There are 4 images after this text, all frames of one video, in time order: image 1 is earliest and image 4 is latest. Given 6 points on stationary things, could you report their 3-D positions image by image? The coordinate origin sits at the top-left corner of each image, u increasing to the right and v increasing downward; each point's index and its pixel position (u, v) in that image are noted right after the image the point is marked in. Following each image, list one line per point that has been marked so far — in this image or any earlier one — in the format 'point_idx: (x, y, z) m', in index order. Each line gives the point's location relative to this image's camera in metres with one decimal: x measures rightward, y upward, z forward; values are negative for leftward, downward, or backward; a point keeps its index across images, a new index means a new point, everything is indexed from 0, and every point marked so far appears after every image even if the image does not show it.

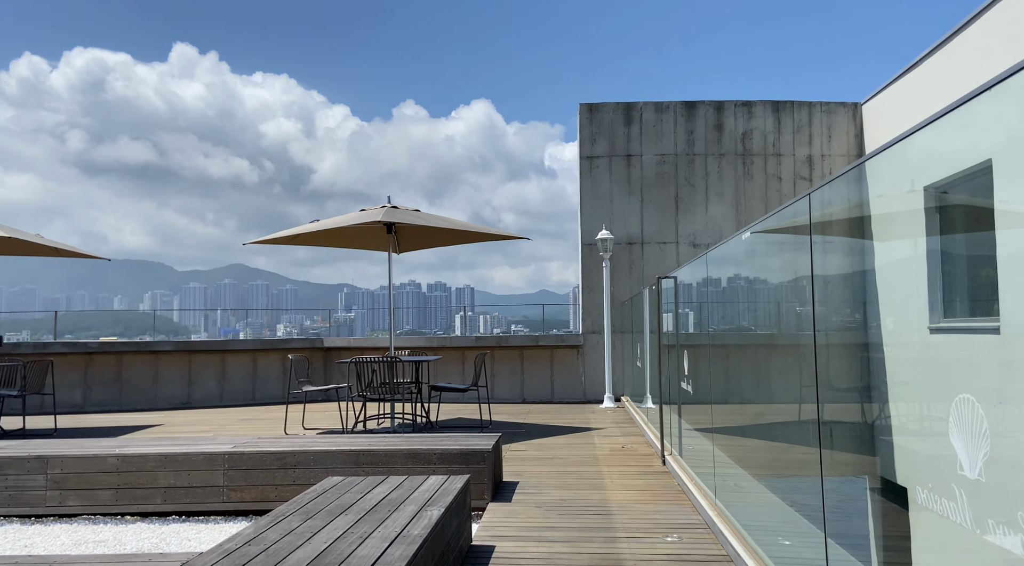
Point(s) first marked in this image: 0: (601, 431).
0: (+0.8, -1.4, +7.6) m
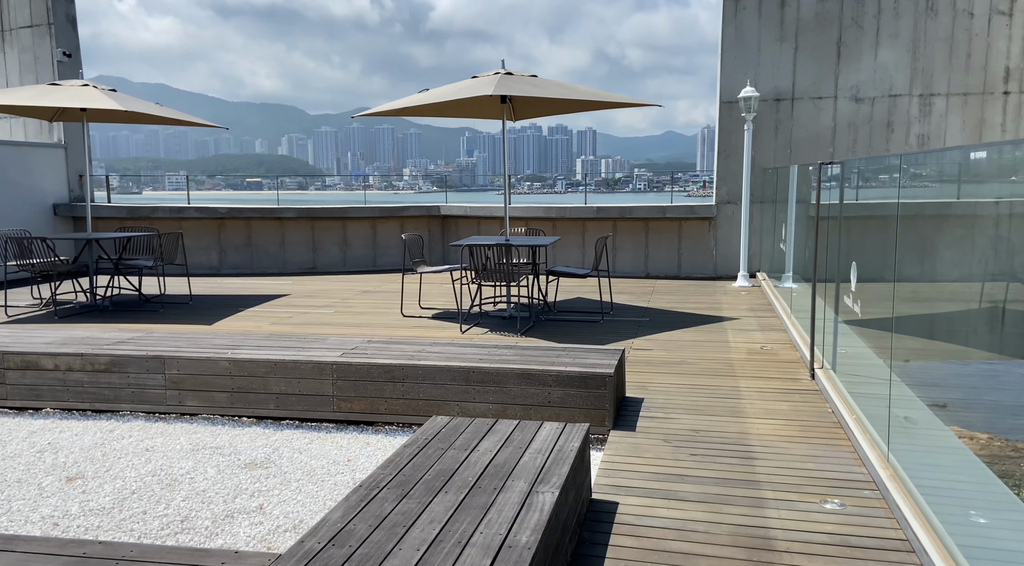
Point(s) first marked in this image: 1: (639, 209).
0: (+1.9, -0.4, +7.0) m
1: (+1.8, +1.0, +11.4) m
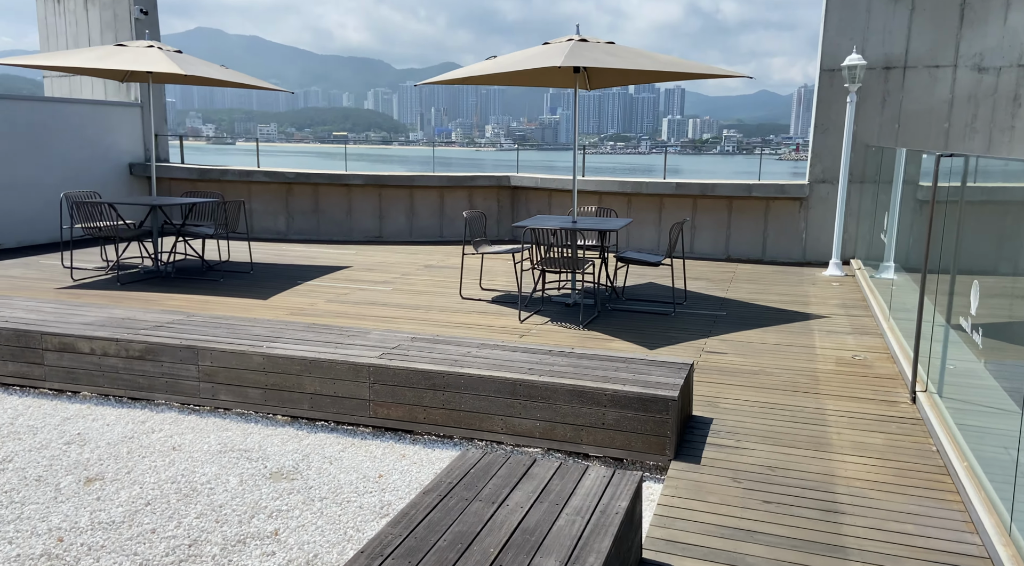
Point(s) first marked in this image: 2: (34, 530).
0: (+2.4, -0.3, +6.3) m
1: (+2.7, +1.2, +10.7) m
2: (-2.0, -1.0, +3.5) m
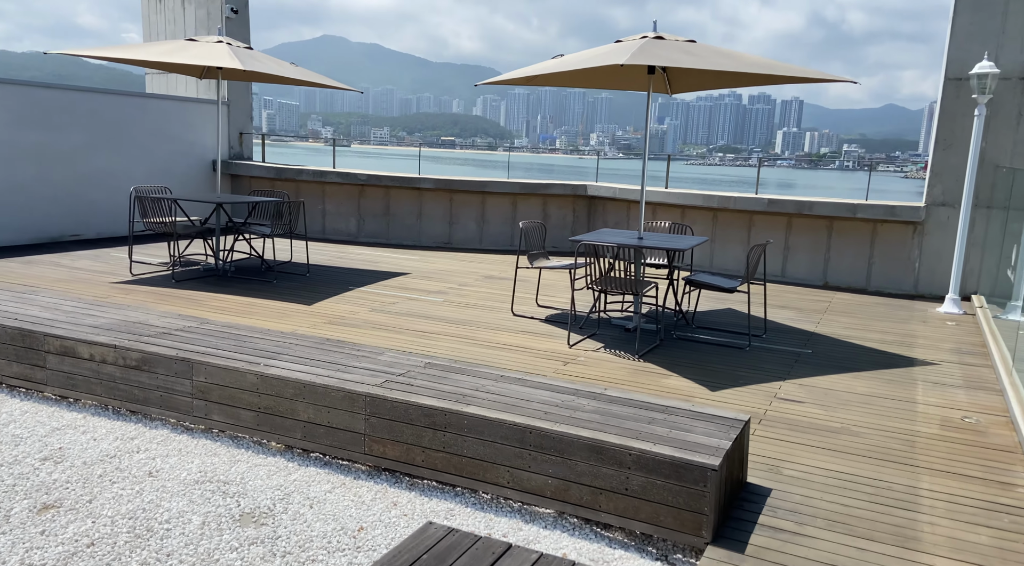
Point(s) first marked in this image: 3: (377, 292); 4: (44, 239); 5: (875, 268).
0: (+2.7, -0.6, +5.3) m
1: (+3.6, +0.9, +9.6) m
2: (-2.1, -1.1, +3.1) m
3: (-1.3, -0.1, +7.9) m
4: (-5.9, +0.5, +10.4) m
5: (+4.1, +0.2, +9.3) m
